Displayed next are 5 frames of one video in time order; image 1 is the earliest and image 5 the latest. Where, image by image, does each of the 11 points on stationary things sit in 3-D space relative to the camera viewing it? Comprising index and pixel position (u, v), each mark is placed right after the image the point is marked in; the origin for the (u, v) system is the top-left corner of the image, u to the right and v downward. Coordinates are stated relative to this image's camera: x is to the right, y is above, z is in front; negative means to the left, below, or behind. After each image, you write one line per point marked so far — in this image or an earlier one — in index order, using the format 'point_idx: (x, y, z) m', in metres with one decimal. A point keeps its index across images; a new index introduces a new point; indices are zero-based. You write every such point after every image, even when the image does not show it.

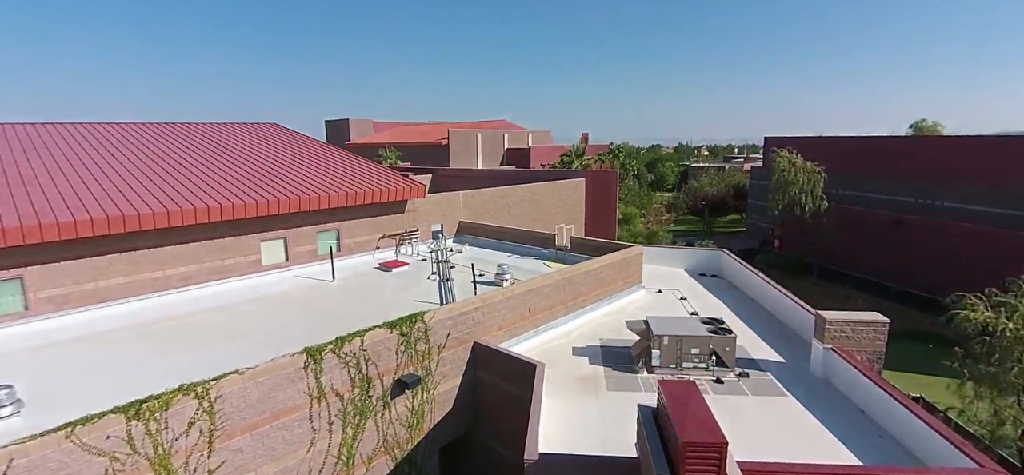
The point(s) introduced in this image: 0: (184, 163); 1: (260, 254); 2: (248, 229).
0: (-10.8, +2.5, +15.9) m
1: (-7.8, -0.6, +15.0) m
2: (-8.0, +0.2, +14.5) m
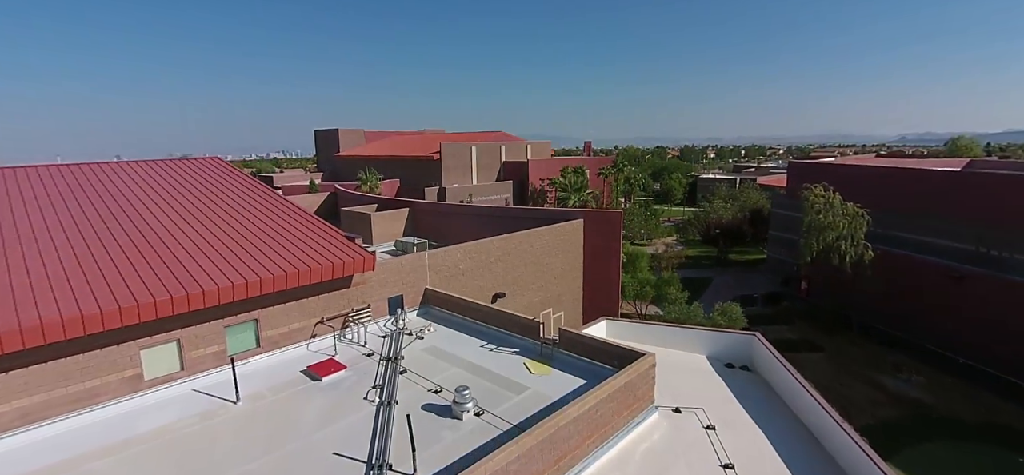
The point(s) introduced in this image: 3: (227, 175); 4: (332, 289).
0: (-11.6, +0.1, +12.2) m
1: (-8.6, -3.0, +11.2) m
2: (-8.8, -2.2, +10.8) m
3: (-10.6, +2.2, +17.9) m
4: (-5.2, -1.5, +14.0) m
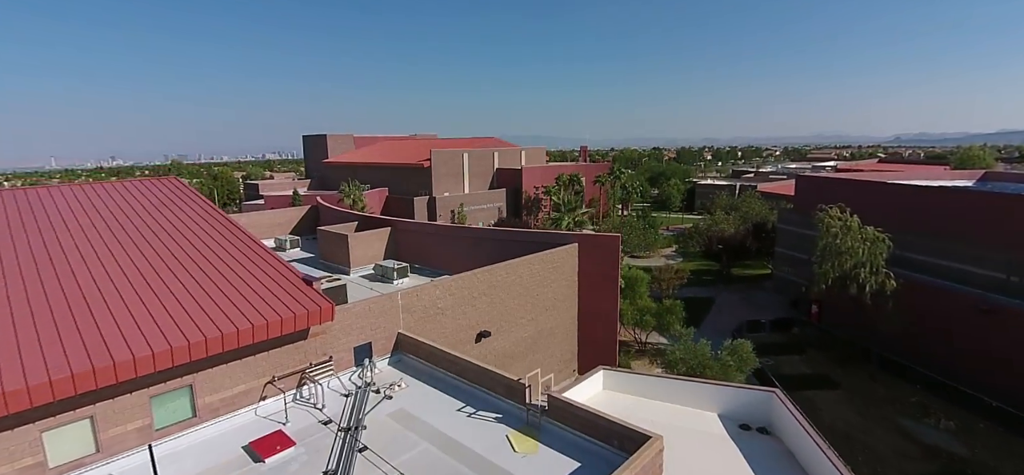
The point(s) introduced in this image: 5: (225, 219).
0: (-12.0, -1.1, +10.2) m
1: (-9.0, -4.1, +9.2) m
2: (-9.2, -3.3, +8.8) m
3: (-11.1, +1.1, +15.9) m
4: (-5.6, -2.6, +12.0) m
5: (-9.2, +0.4, +15.5) m
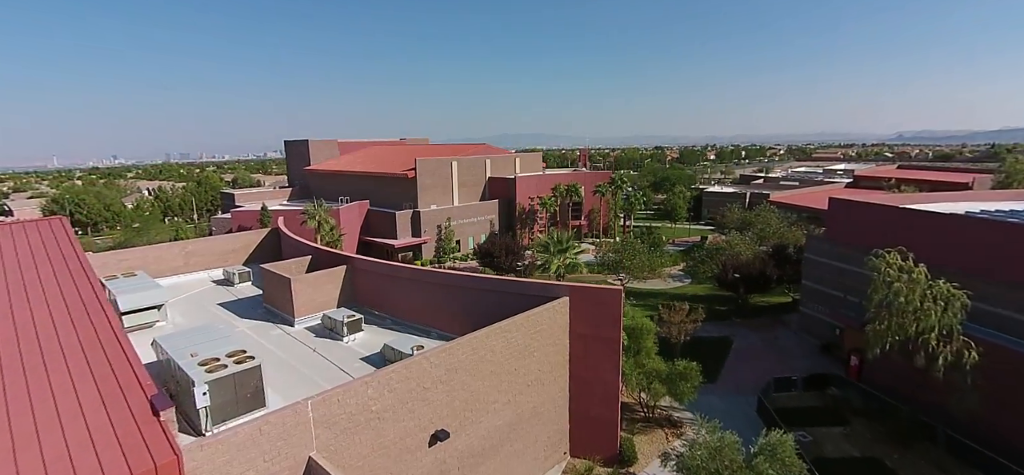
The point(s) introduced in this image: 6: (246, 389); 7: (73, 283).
0: (-12.9, -2.9, +6.0) m
1: (-9.9, -5.9, +5.1) m
2: (-10.1, -5.2, +4.7) m
3: (-12.0, -0.7, +11.8) m
4: (-6.5, -4.5, +7.9) m
5: (-10.1, -1.4, +11.4) m
6: (-7.2, -4.1, +13.0) m
7: (-12.1, -0.3, +13.1) m
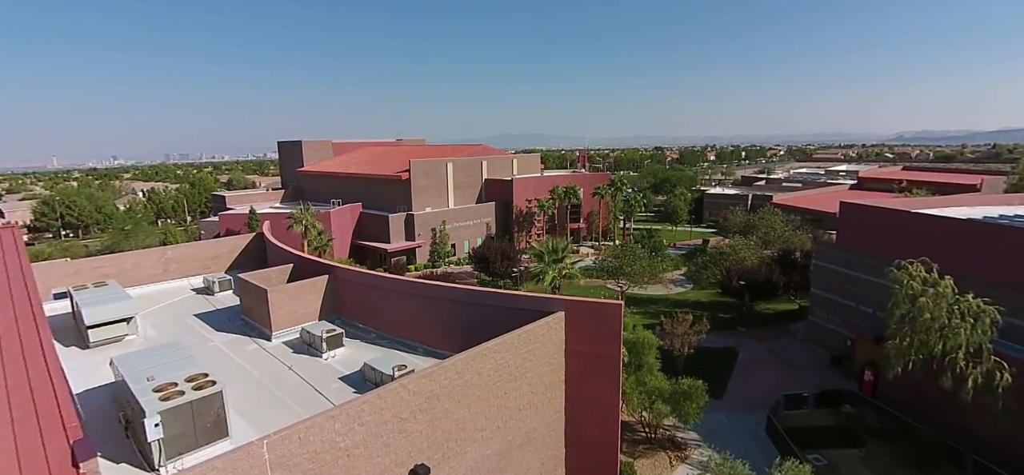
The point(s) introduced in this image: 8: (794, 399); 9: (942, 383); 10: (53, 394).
0: (-13.2, -3.2, +4.8) m
1: (-10.2, -6.2, +3.8) m
2: (-10.4, -5.5, +3.4) m
3: (-12.2, -1.0, +10.5) m
4: (-6.8, -4.7, +6.6) m
5: (-10.3, -1.7, +10.1) m
6: (-7.5, -4.4, +11.7) m
7: (-12.4, -0.6, +11.8) m
8: (+11.3, -6.5, +19.3) m
9: (+12.7, -4.3, +14.2) m
10: (-8.7, -2.4, +9.1) m
